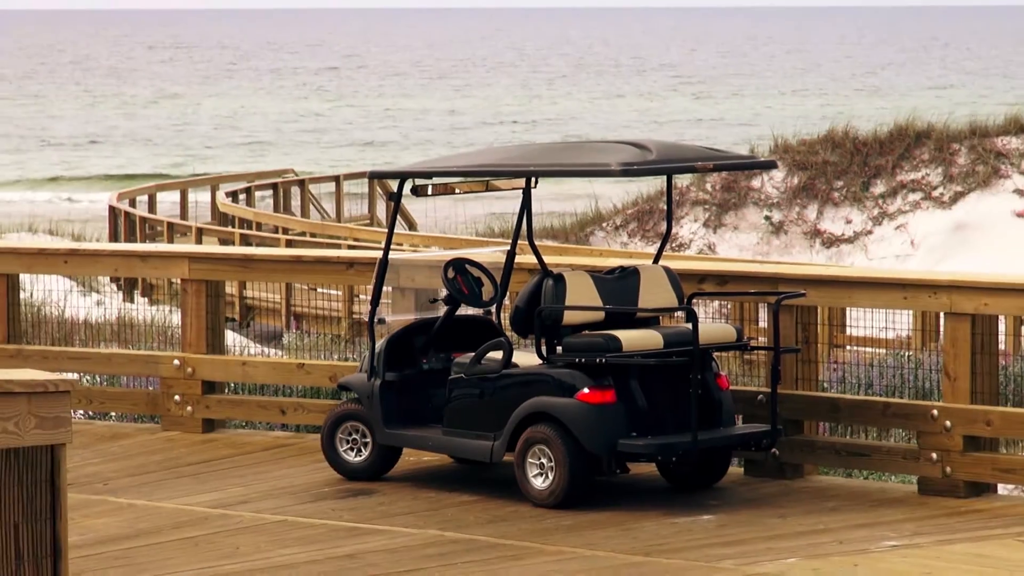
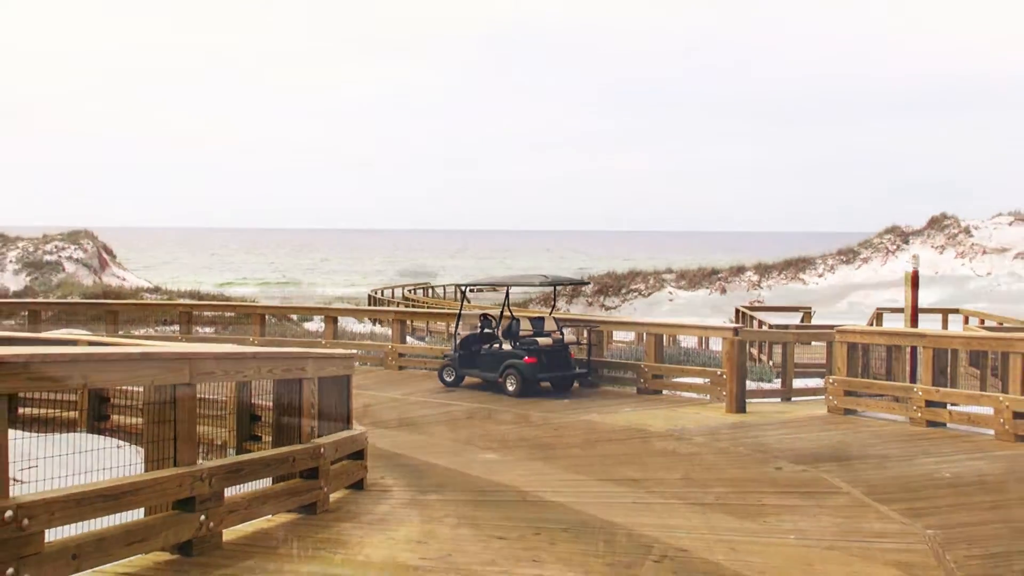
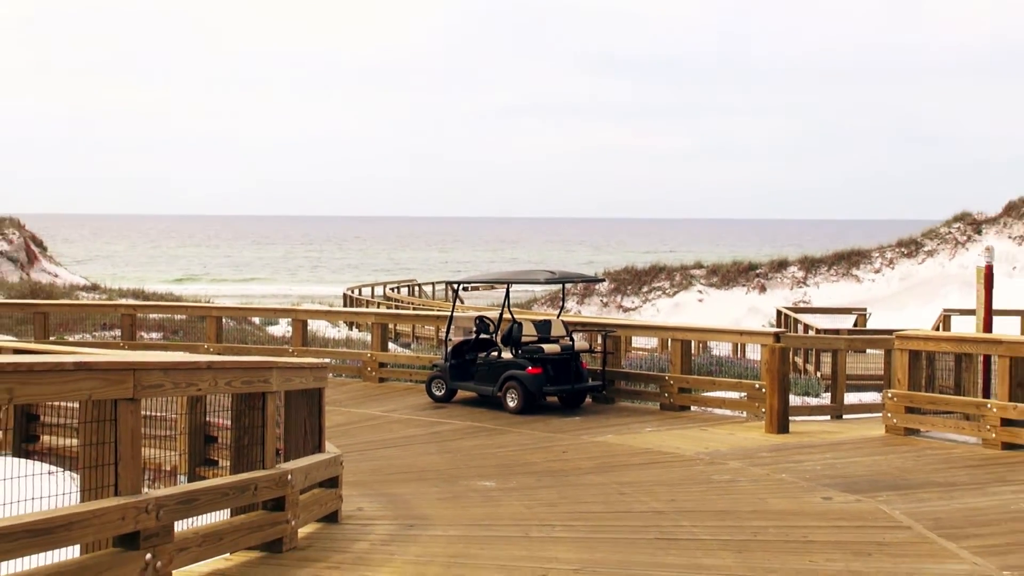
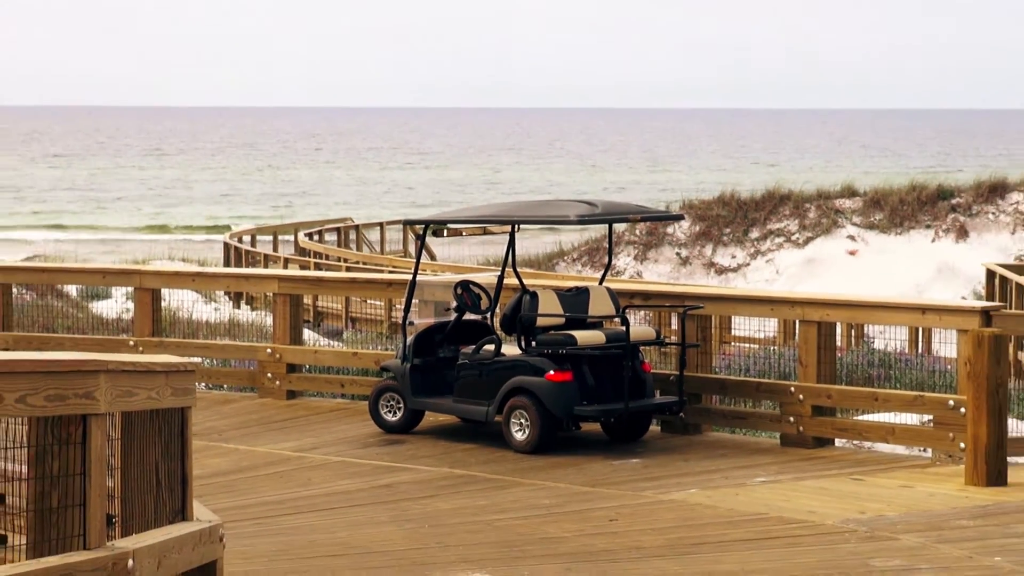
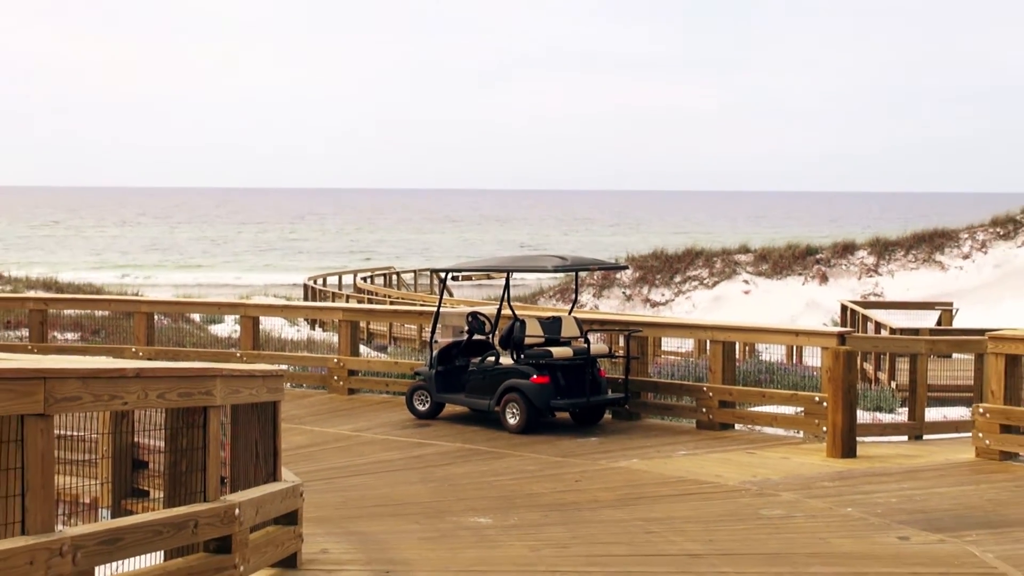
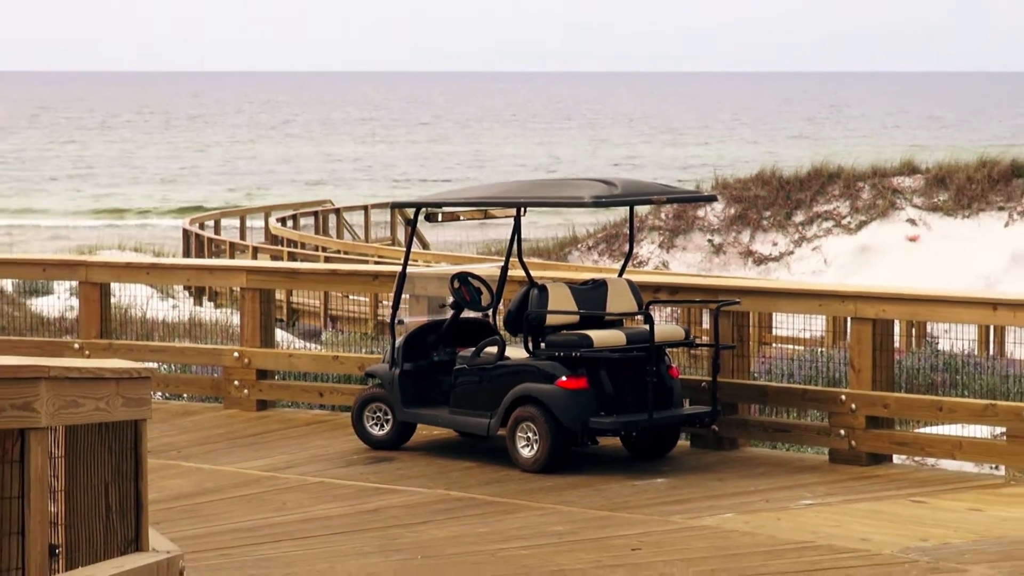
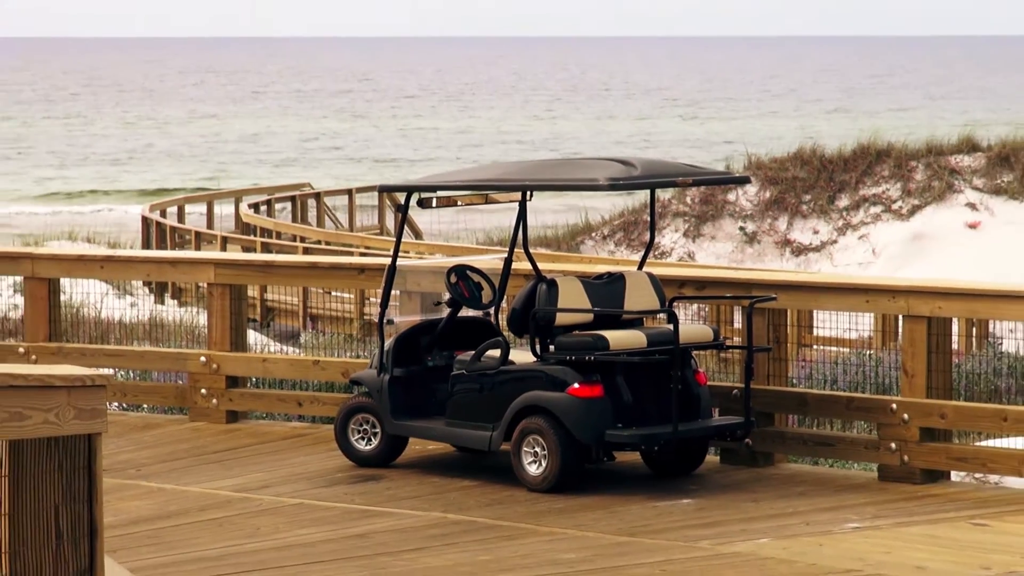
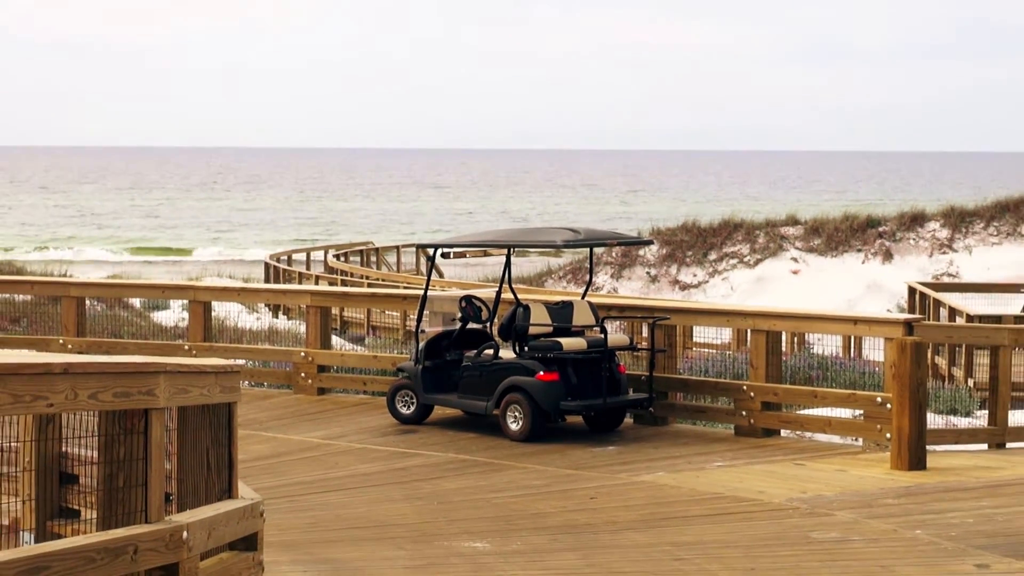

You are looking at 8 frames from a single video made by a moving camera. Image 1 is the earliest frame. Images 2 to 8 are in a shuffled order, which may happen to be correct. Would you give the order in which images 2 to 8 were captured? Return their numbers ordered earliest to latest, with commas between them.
7, 6, 4, 8, 5, 3, 2
